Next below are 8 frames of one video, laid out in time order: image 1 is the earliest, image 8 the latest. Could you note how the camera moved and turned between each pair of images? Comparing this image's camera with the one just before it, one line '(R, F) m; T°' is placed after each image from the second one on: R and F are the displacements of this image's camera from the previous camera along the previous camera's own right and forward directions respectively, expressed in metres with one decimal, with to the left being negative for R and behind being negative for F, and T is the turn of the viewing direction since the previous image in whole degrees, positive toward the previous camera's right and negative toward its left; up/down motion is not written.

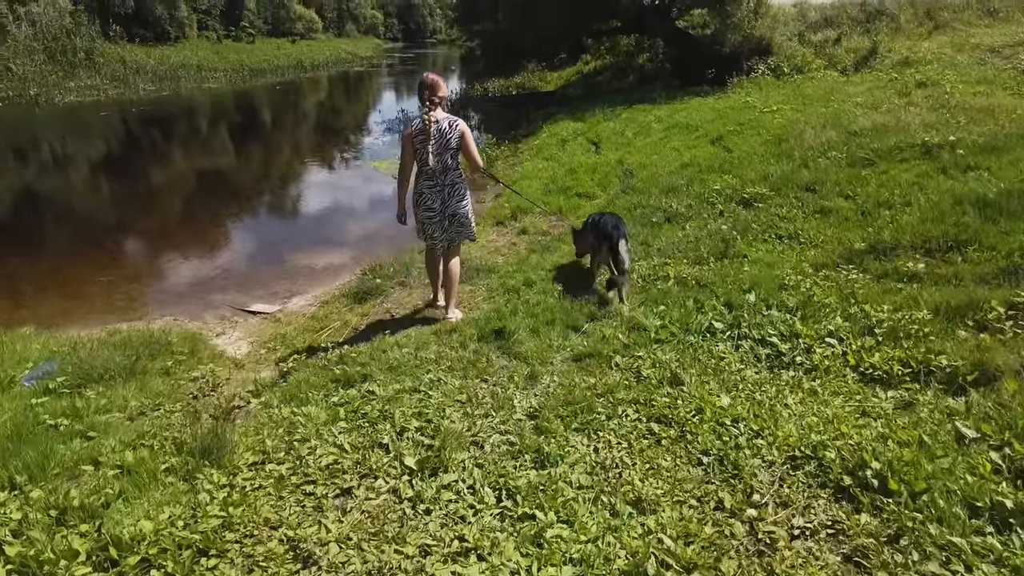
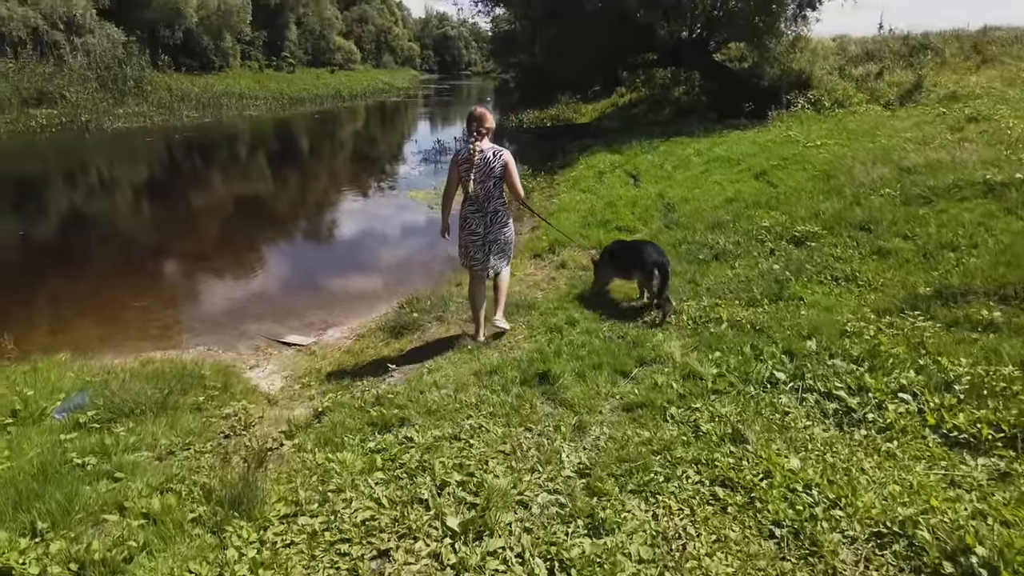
(-0.1, +0.2) m; -3°
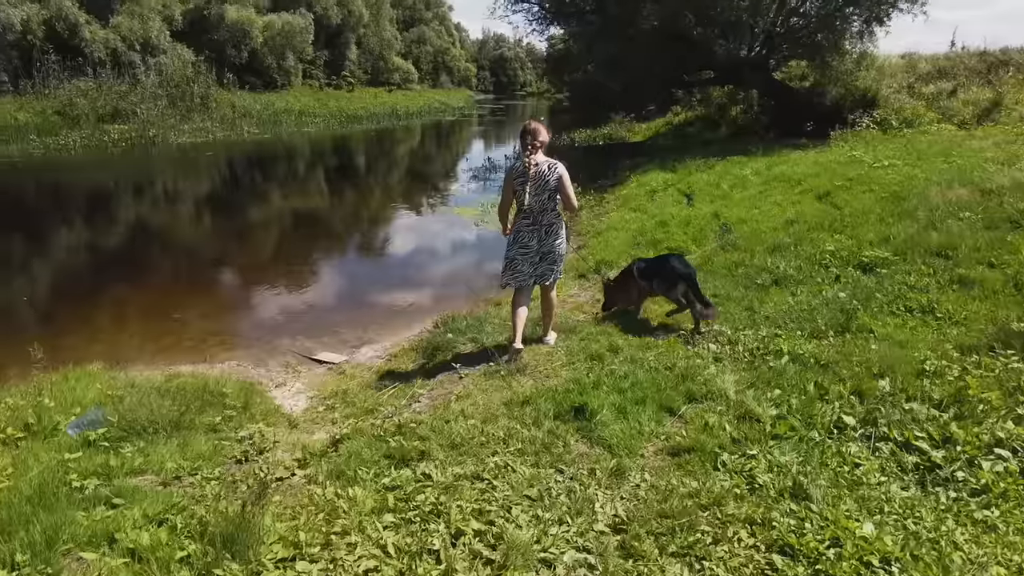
(+0.1, +0.3) m; -4°
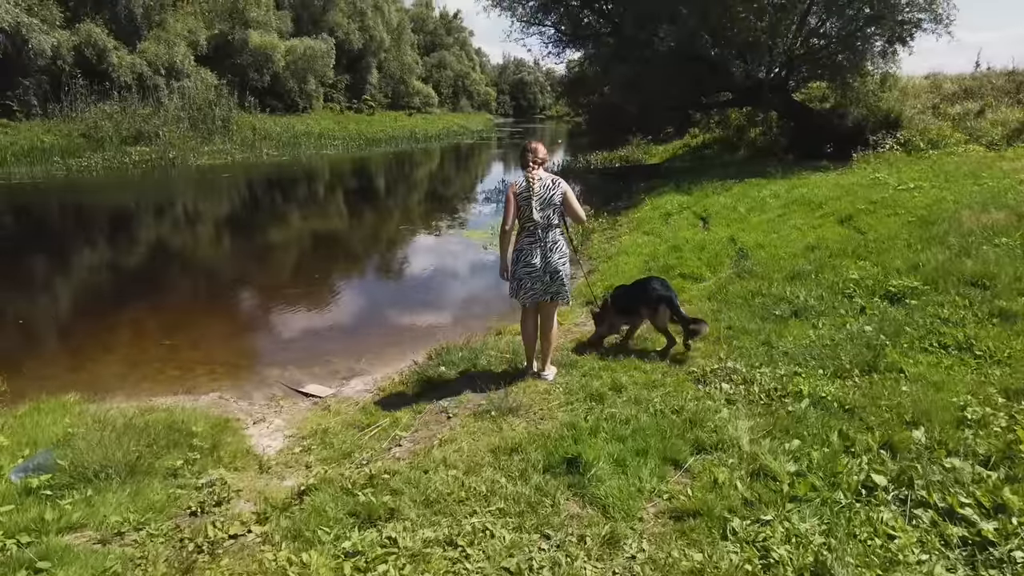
(+0.2, +0.4) m; -2°
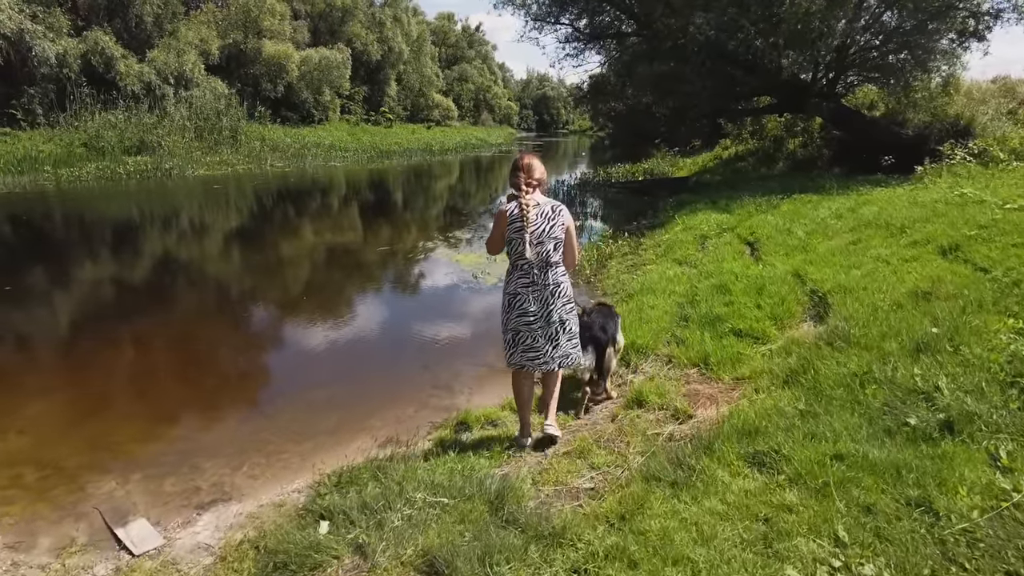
(+0.4, +2.3) m; -2°
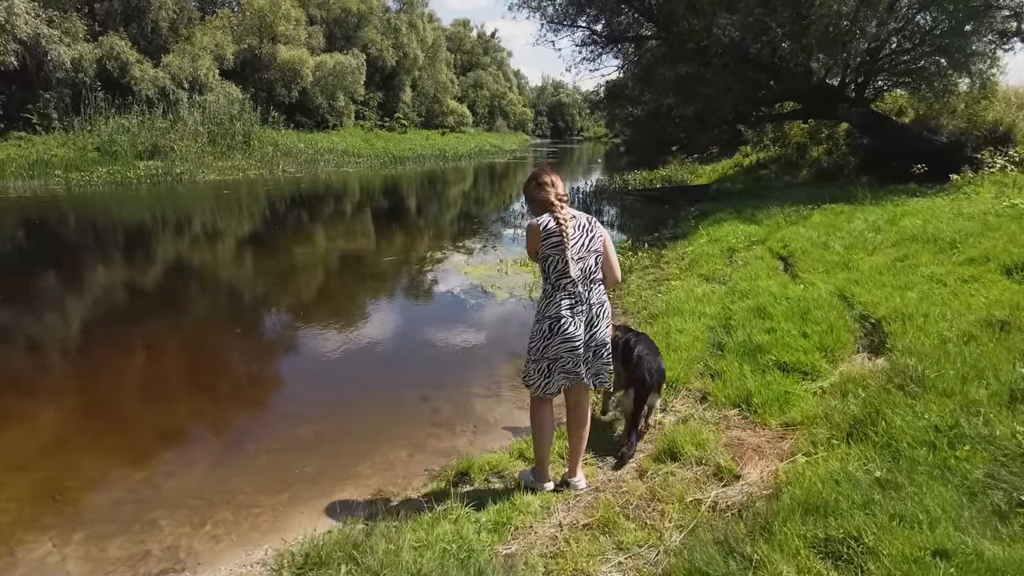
(0.0, +0.7) m; -1°
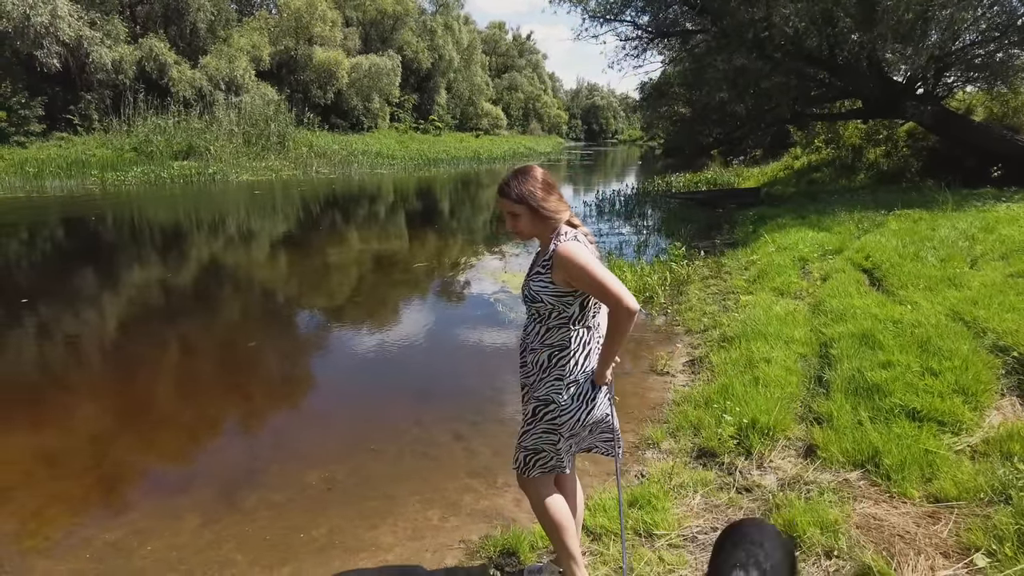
(-0.2, +0.9) m; -3°
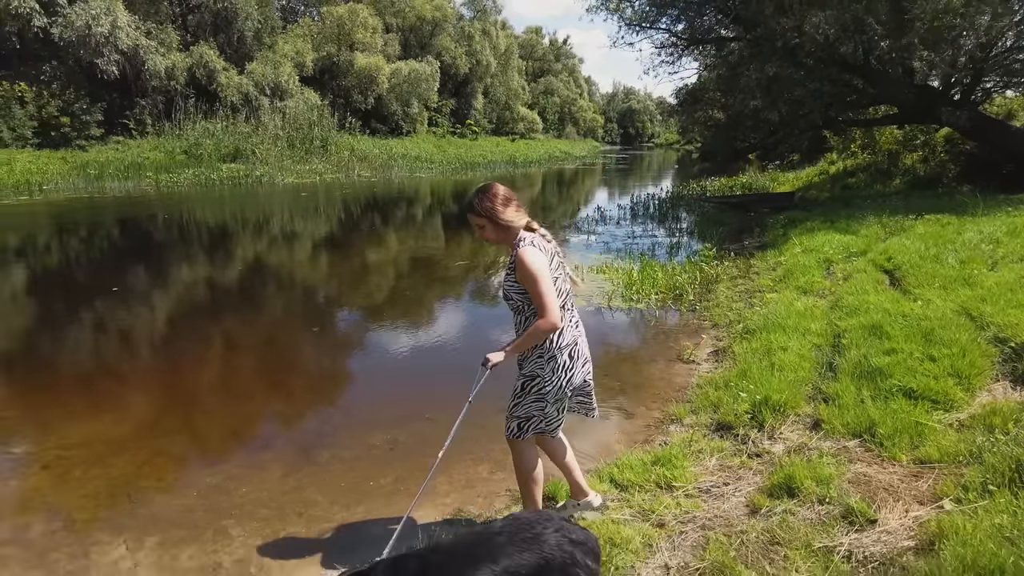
(0.0, -0.6) m; -3°
